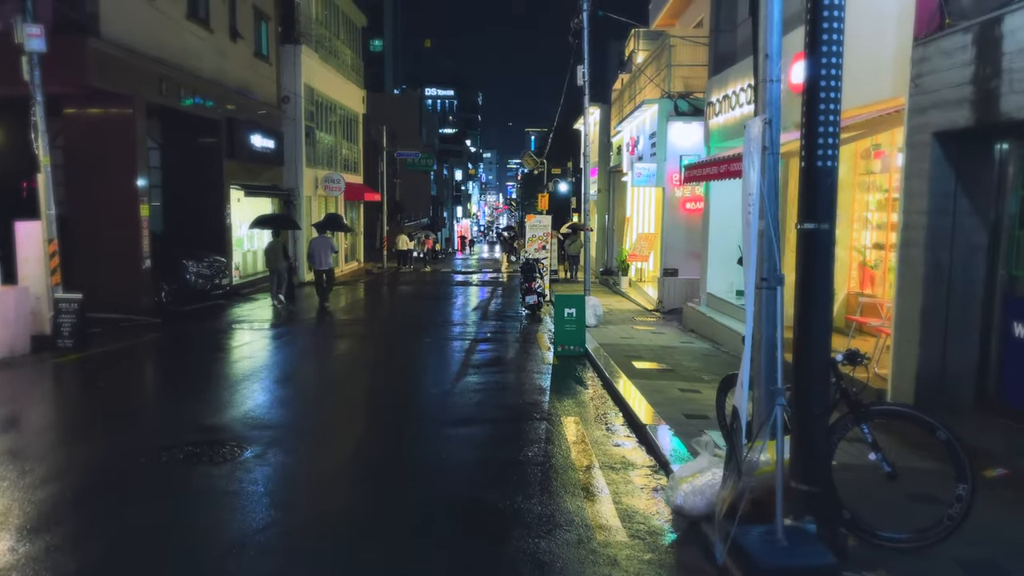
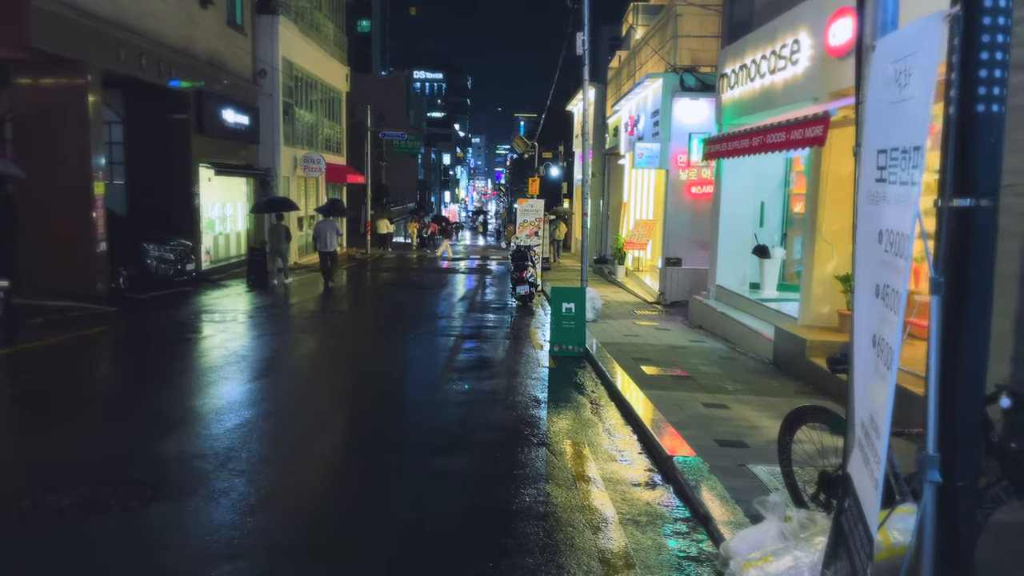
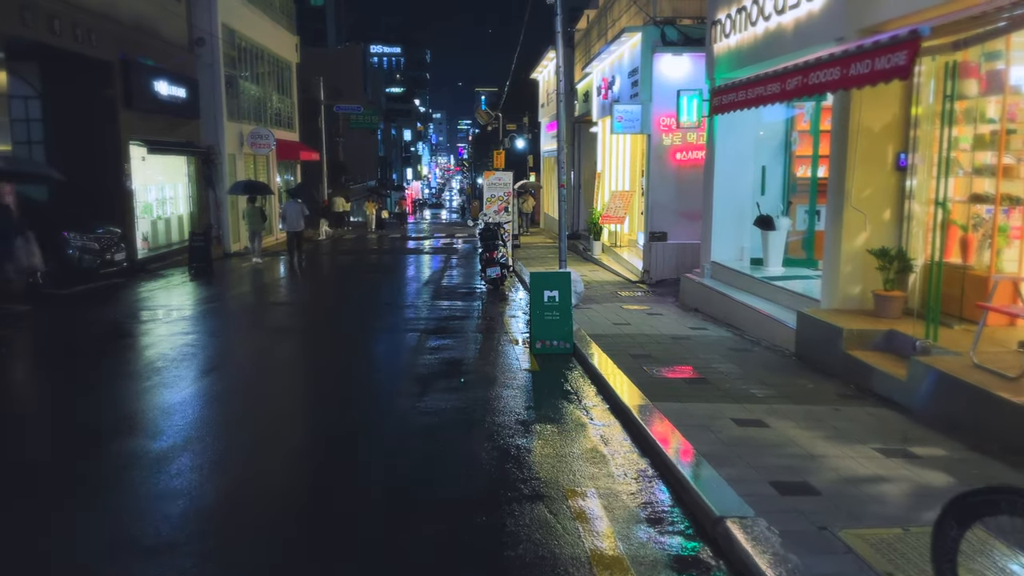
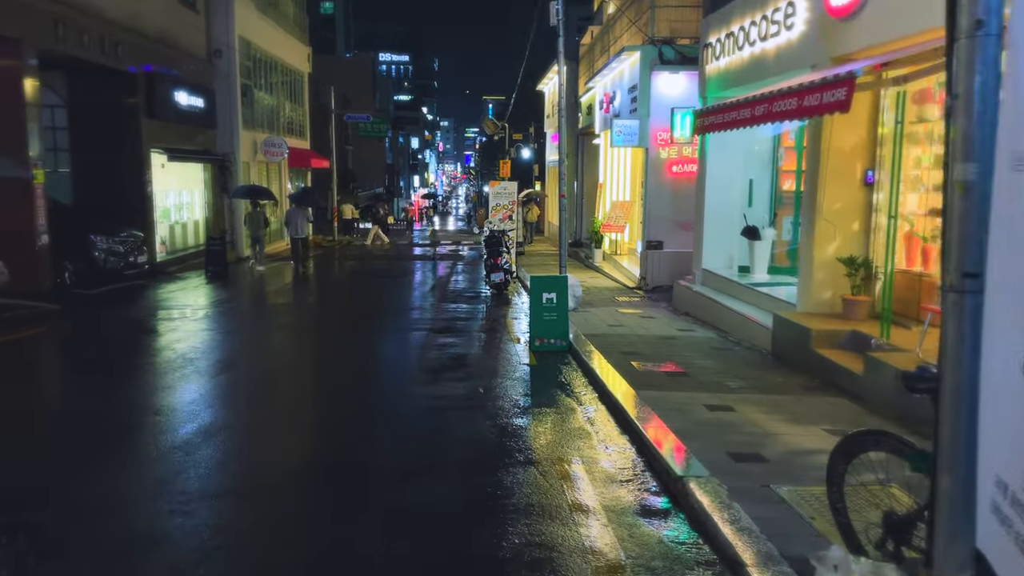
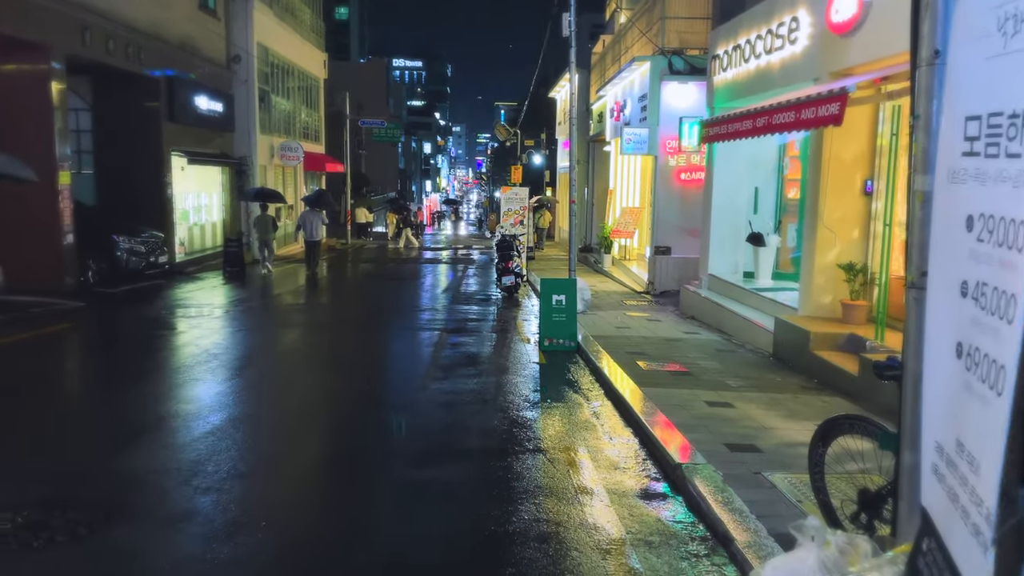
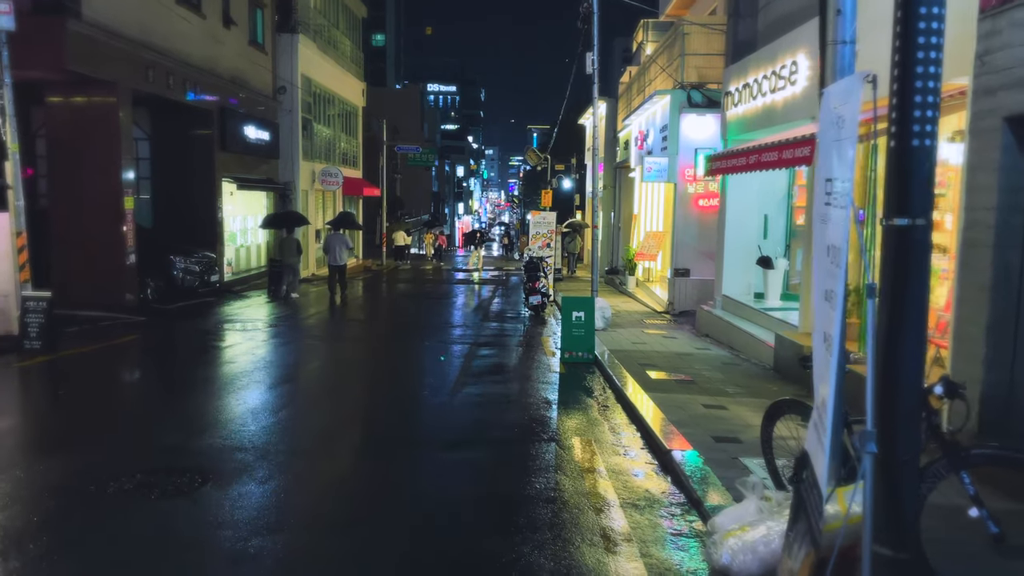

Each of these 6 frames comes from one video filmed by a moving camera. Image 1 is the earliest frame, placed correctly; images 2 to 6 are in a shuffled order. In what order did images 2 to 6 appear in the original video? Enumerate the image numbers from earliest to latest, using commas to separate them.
6, 2, 5, 4, 3
